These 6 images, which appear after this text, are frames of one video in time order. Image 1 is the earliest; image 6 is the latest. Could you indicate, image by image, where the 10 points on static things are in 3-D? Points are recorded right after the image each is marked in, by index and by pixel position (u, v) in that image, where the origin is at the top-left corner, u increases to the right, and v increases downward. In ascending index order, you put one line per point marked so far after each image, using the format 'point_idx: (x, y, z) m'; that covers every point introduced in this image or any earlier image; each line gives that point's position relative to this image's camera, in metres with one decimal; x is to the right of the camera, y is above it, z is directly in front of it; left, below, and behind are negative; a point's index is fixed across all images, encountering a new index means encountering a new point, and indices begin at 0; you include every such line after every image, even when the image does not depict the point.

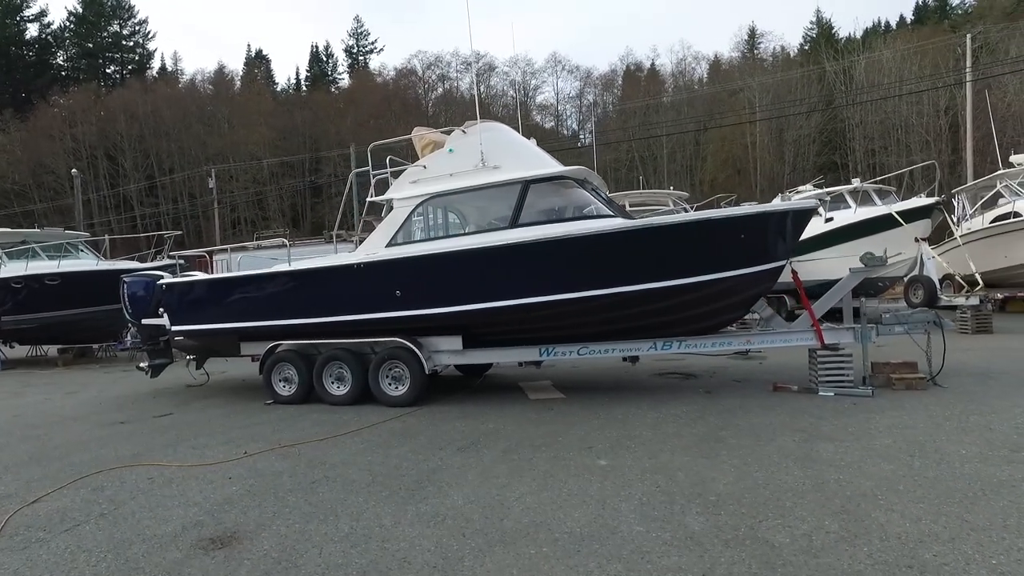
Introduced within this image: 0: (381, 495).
0: (-0.8, -1.3, +3.8) m
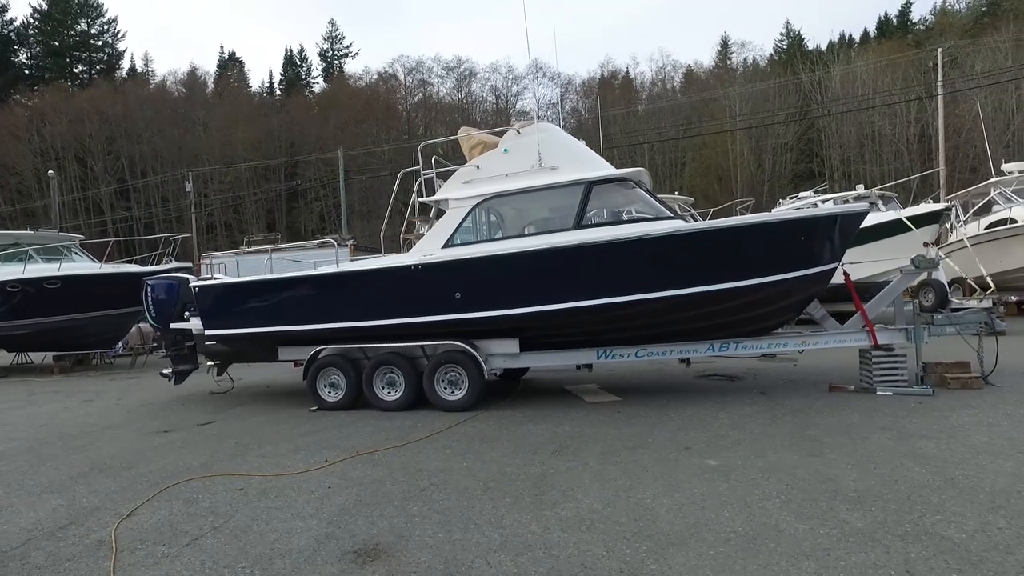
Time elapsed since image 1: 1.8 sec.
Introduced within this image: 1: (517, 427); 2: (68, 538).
0: (0.0, -1.3, +3.7) m
1: (0.0, -1.3, +5.6) m
2: (-2.5, -1.4, +3.4) m
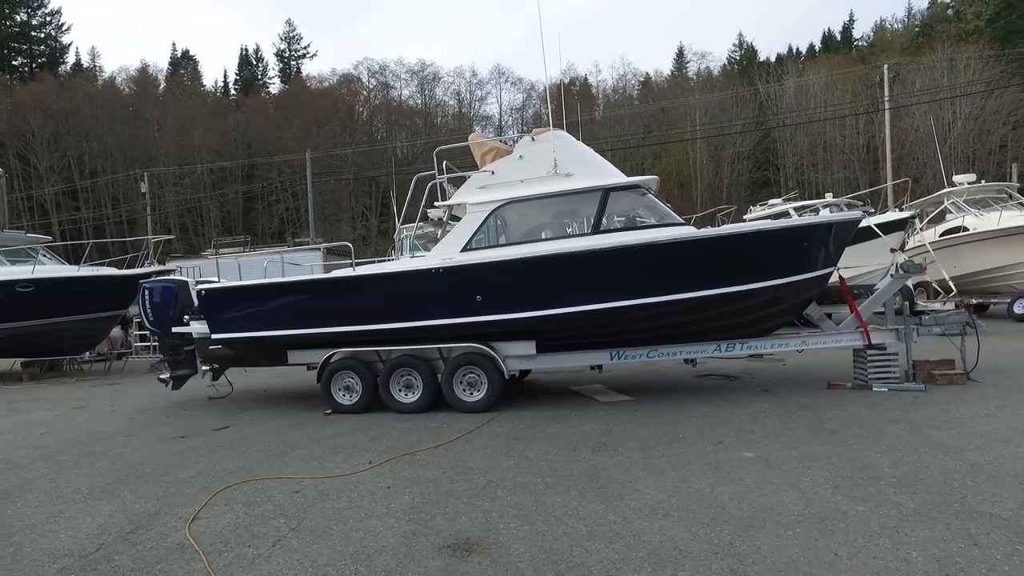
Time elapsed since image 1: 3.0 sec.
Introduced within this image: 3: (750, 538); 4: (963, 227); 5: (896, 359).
0: (+0.4, -1.3, +3.8) m
1: (+0.3, -1.3, +5.8) m
2: (-2.0, -1.4, +3.4) m
3: (+1.2, -1.2, +3.1) m
4: (+10.3, +1.4, +14.2) m
5: (+4.3, -0.8, +7.0) m
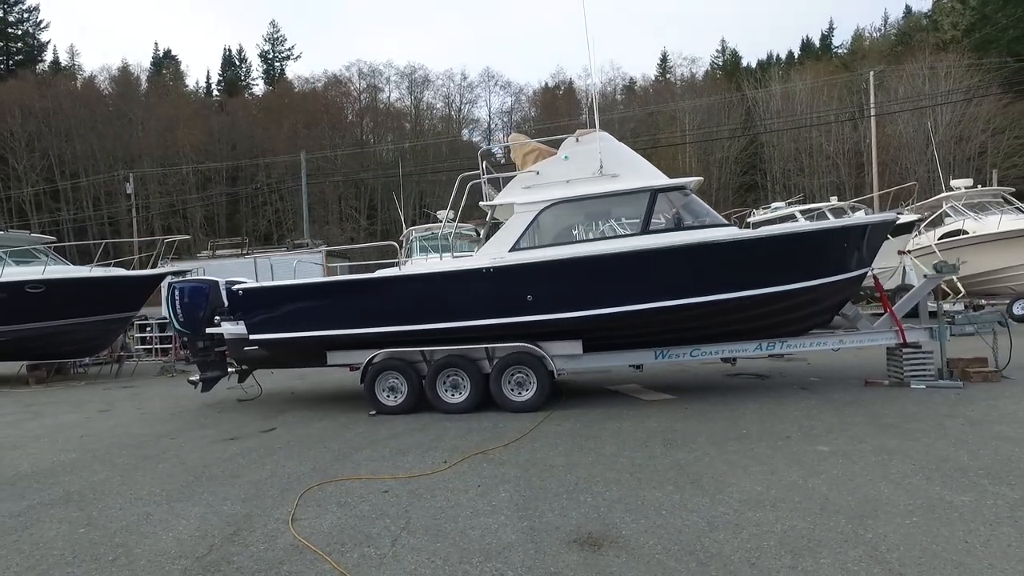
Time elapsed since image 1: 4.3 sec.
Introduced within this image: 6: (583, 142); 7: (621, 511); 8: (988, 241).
0: (+1.0, -1.3, +3.9) m
1: (+0.9, -1.3, +5.8) m
2: (-1.4, -1.4, +3.4) m
3: (+1.8, -1.2, +3.2) m
4: (+10.6, +1.4, +14.6) m
5: (+4.8, -0.8, +7.2) m
6: (+0.8, +1.7, +7.3) m
7: (+0.6, -1.3, +3.6) m
8: (+10.7, +1.1, +13.9) m
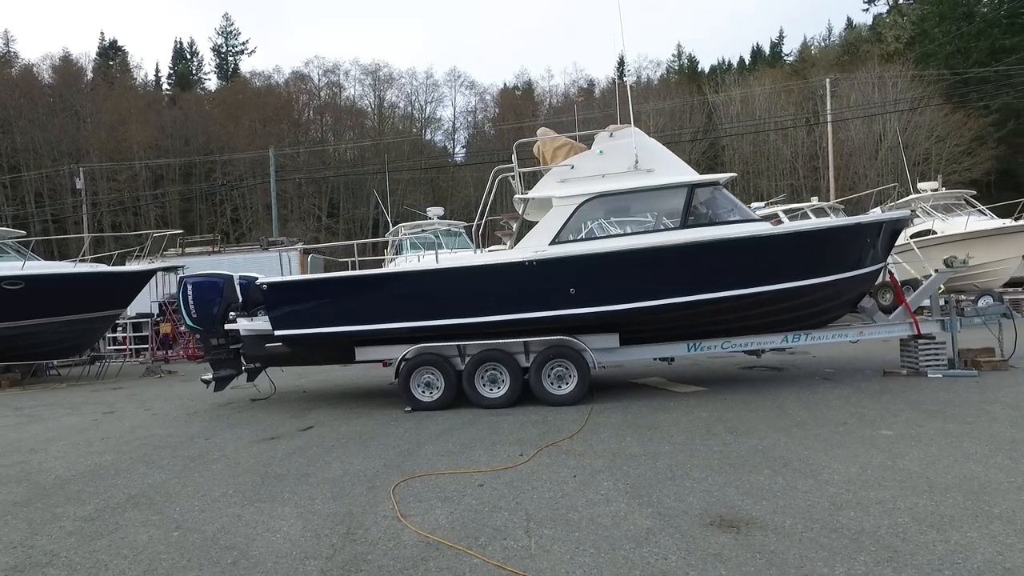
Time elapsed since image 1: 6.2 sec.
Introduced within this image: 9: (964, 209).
0: (+1.7, -1.2, +3.9) m
1: (+1.4, -1.2, +5.8) m
2: (-0.7, -1.3, +3.2) m
3: (+2.5, -1.1, +3.3) m
4: (+10.4, +1.4, +15.4) m
5: (+5.2, -0.7, +7.5) m
6: (+1.2, +1.8, +7.4) m
7: (+1.3, -1.2, +3.6) m
8: (+10.5, +1.1, +14.7) m
9: (+11.4, +2.0, +15.7) m
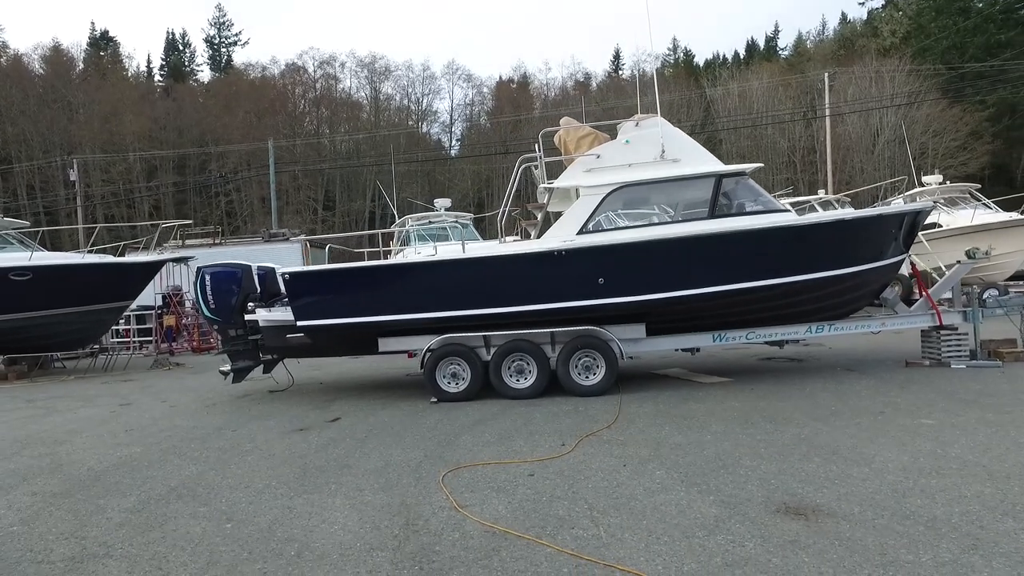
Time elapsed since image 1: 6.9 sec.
0: (+2.0, -1.1, +3.9) m
1: (+1.7, -1.1, +5.8) m
2: (-0.4, -1.2, +3.2) m
3: (+2.9, -1.1, +3.3) m
4: (+10.6, +1.6, +15.4) m
5: (+5.5, -0.6, +7.5) m
6: (+1.5, +1.9, +7.3) m
7: (+1.6, -1.1, +3.6) m
8: (+10.7, +1.3, +14.8) m
9: (+11.6, +2.2, +15.8) m
